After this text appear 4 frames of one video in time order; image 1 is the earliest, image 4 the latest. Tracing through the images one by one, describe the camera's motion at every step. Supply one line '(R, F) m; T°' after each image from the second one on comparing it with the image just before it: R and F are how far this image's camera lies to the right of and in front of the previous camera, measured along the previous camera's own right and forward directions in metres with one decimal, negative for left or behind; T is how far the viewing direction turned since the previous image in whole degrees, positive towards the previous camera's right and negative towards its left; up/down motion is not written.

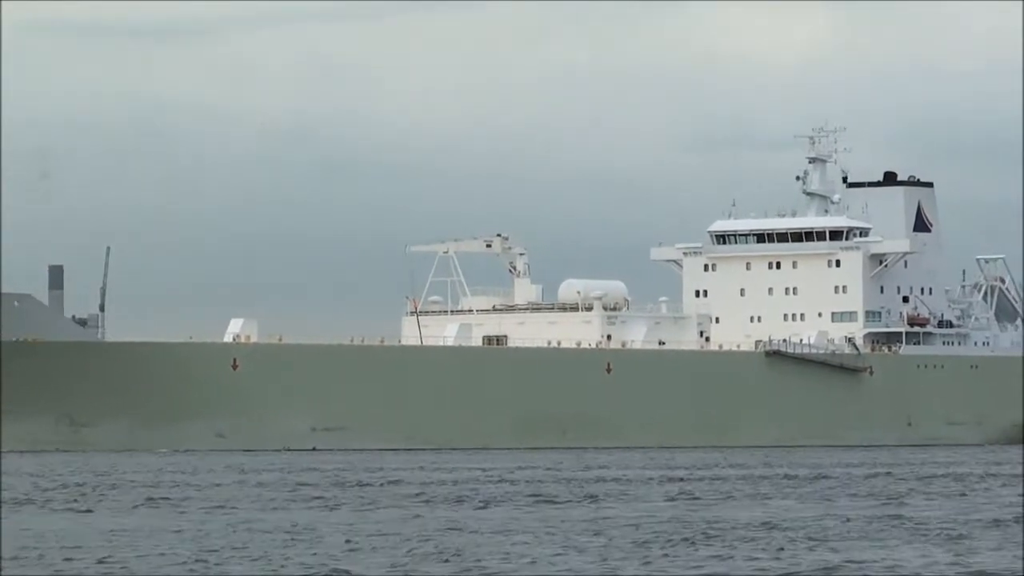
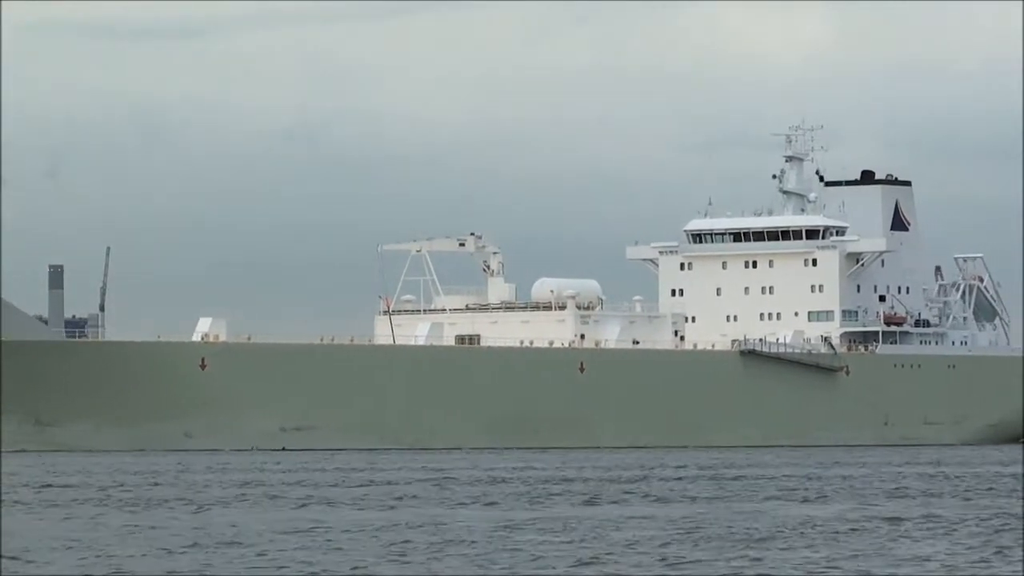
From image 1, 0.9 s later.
(0.0, +0.2) m; +1°
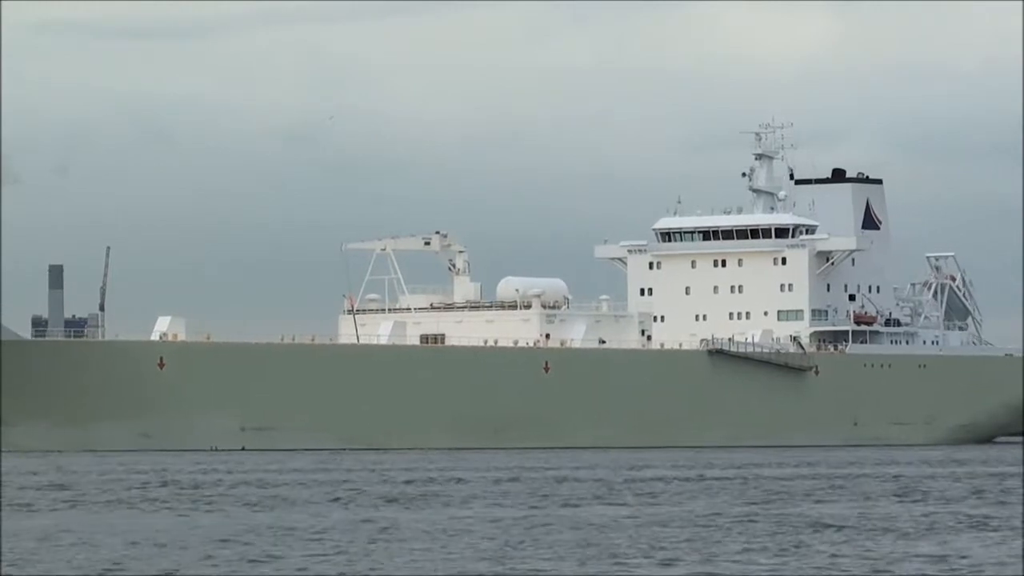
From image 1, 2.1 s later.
(0.0, +0.3) m; +1°
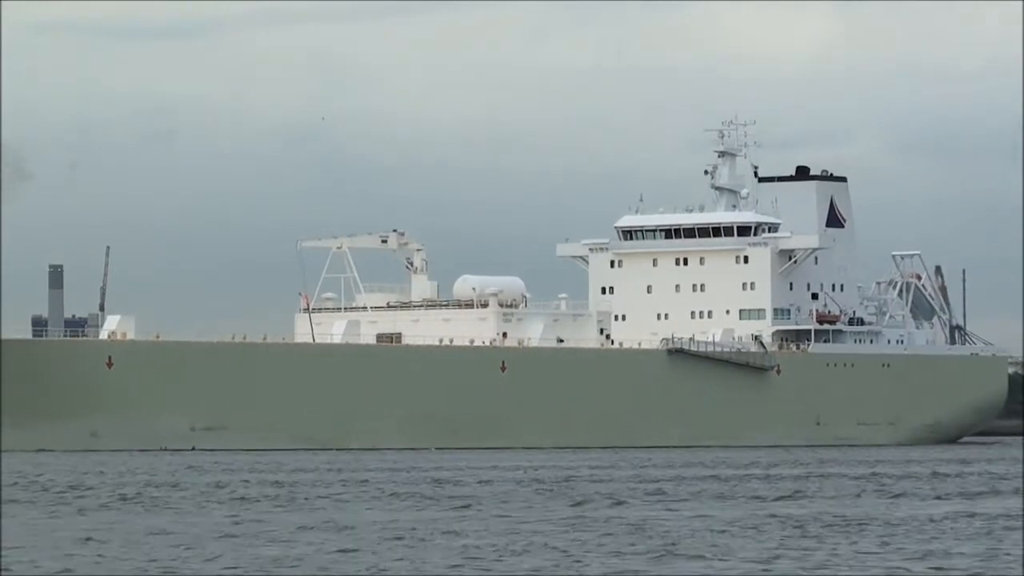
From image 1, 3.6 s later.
(0.0, +0.3) m; +1°
